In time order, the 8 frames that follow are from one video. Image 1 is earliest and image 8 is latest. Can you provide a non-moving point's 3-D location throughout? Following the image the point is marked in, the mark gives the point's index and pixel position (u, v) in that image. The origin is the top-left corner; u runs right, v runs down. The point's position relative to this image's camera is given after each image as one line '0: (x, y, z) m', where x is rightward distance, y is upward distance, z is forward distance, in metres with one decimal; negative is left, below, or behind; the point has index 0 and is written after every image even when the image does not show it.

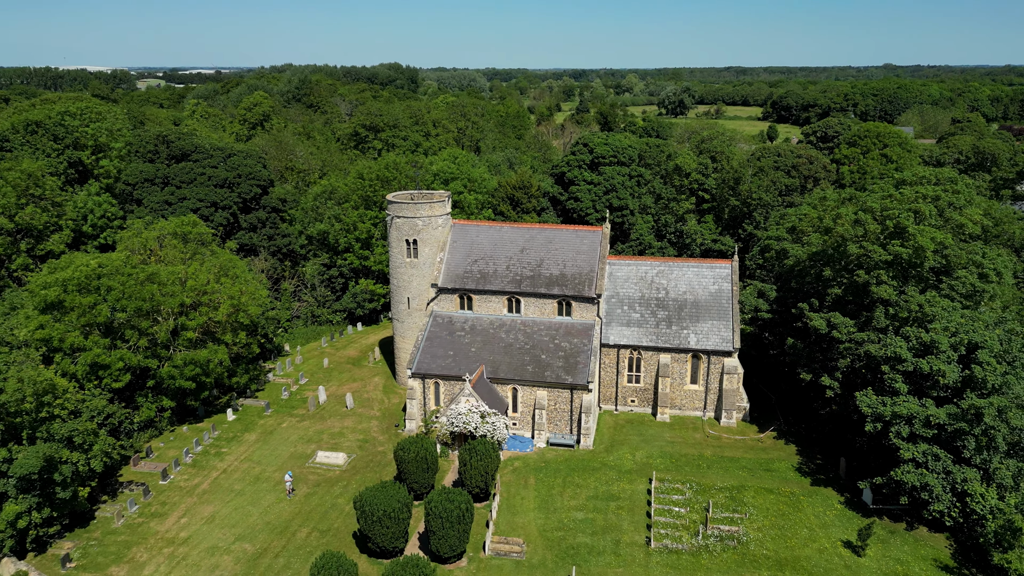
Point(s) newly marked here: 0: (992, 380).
0: (+13.3, -2.5, +20.0) m
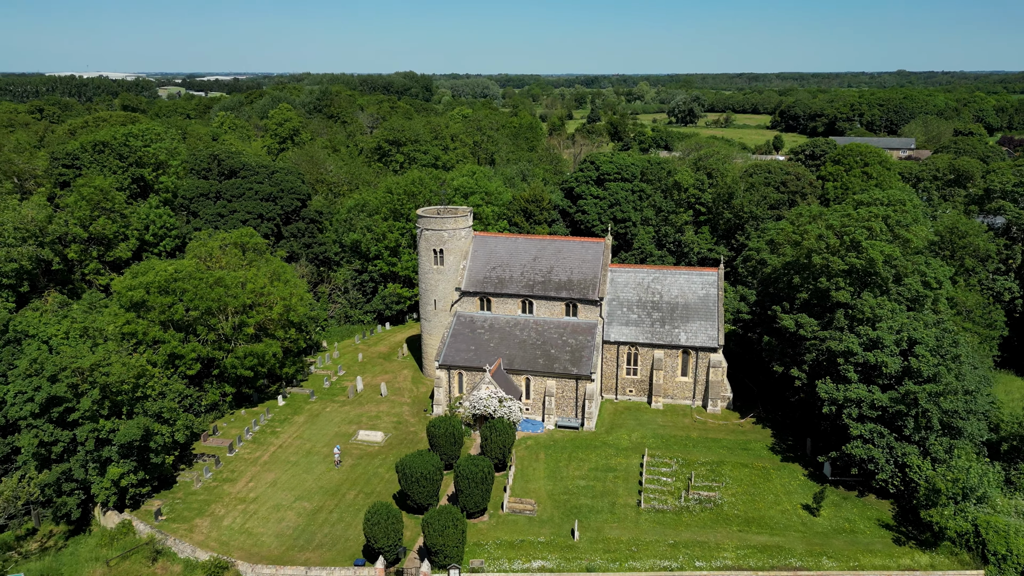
0: (+13.8, -2.7, +24.1) m
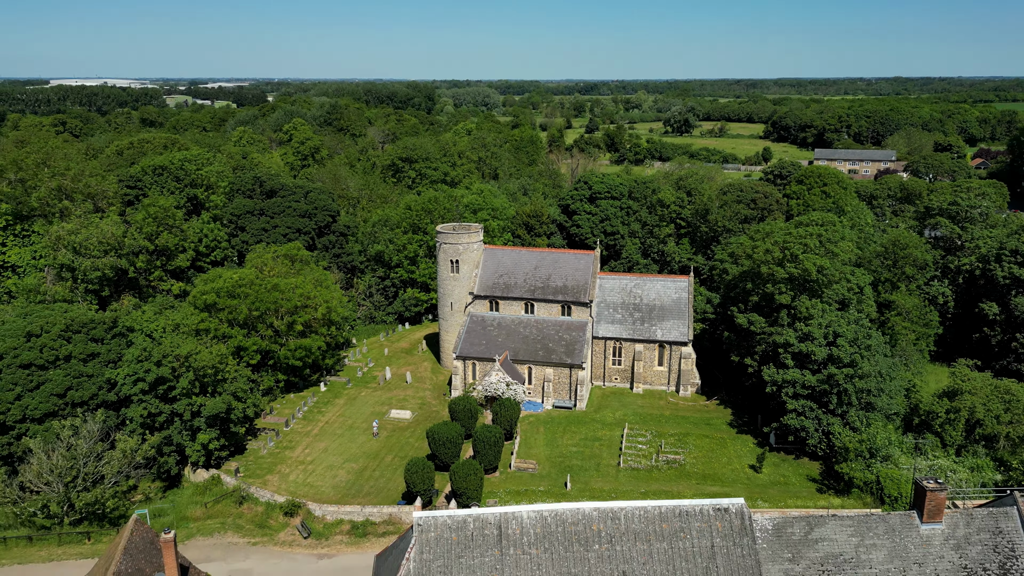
0: (+14.0, -2.9, +30.4) m
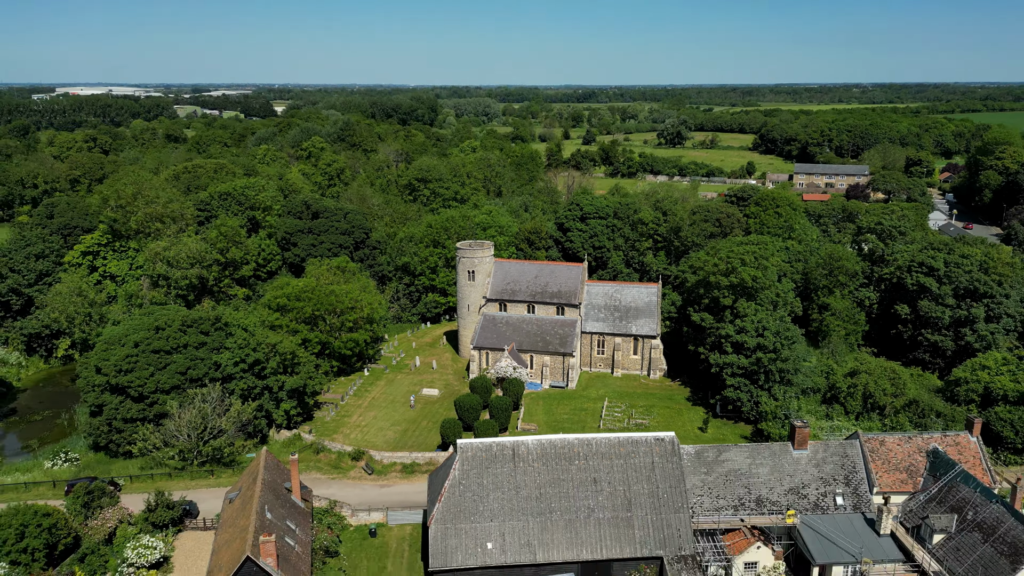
0: (+14.4, -3.2, +40.5) m
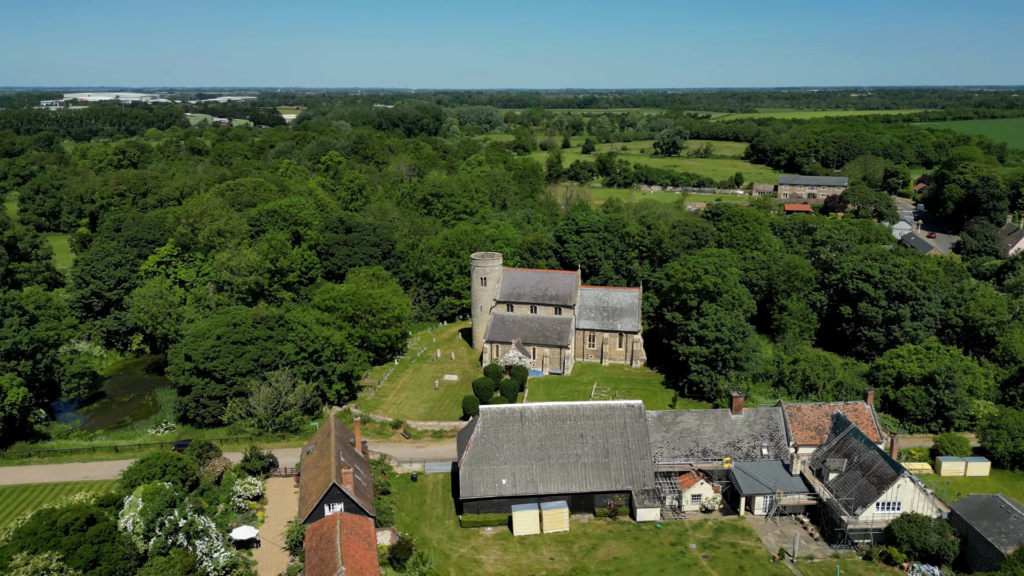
0: (+14.9, -3.5, +50.4) m
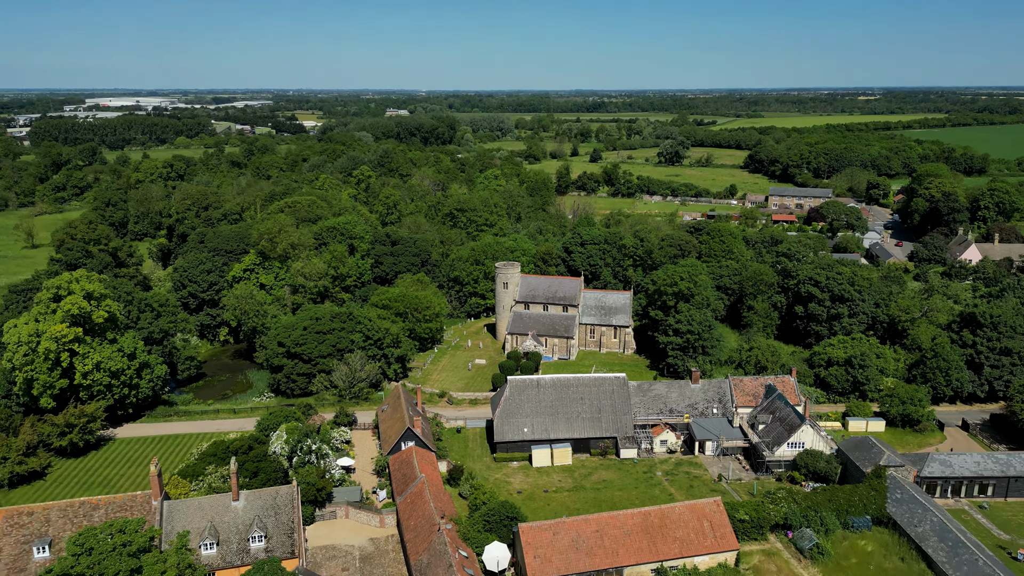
0: (+16.4, -3.8, +65.1) m
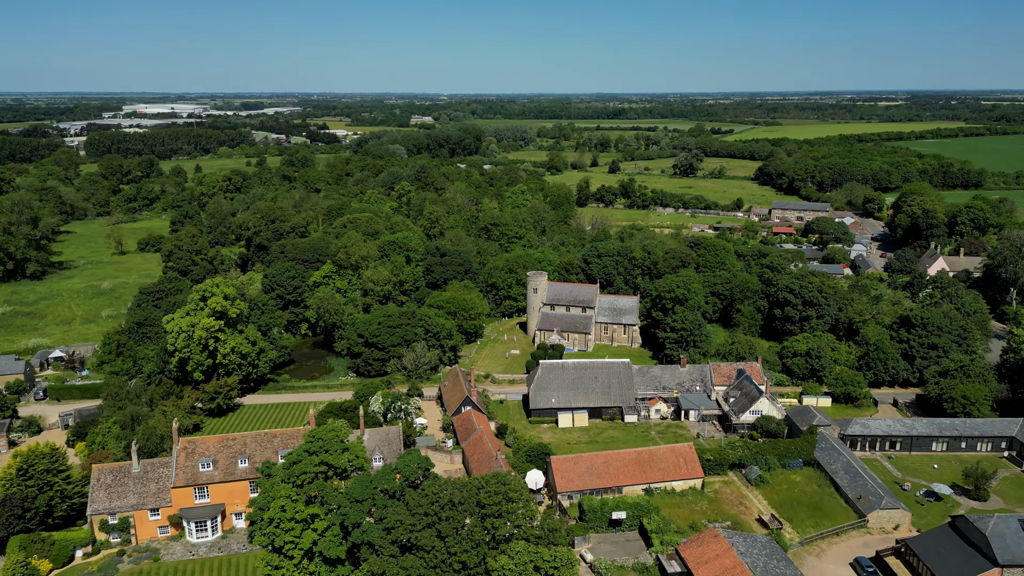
0: (+19.8, -4.5, +81.9) m
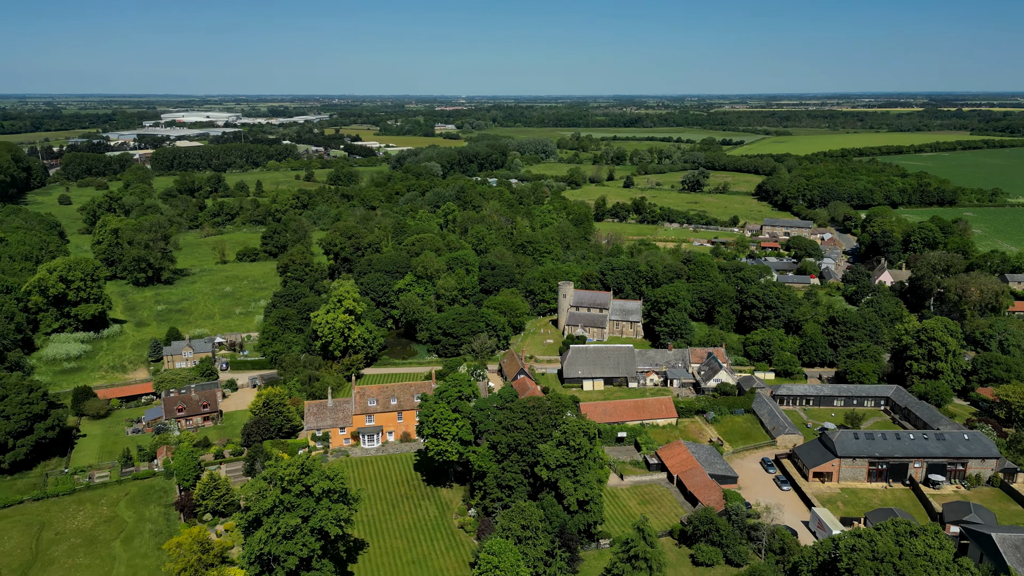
0: (+25.7, -5.6, +113.5) m
